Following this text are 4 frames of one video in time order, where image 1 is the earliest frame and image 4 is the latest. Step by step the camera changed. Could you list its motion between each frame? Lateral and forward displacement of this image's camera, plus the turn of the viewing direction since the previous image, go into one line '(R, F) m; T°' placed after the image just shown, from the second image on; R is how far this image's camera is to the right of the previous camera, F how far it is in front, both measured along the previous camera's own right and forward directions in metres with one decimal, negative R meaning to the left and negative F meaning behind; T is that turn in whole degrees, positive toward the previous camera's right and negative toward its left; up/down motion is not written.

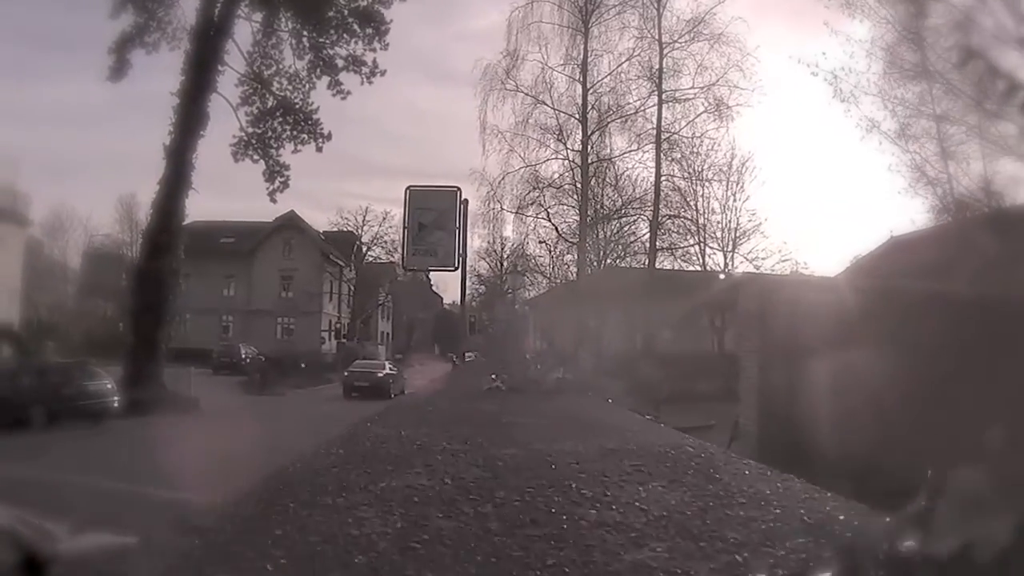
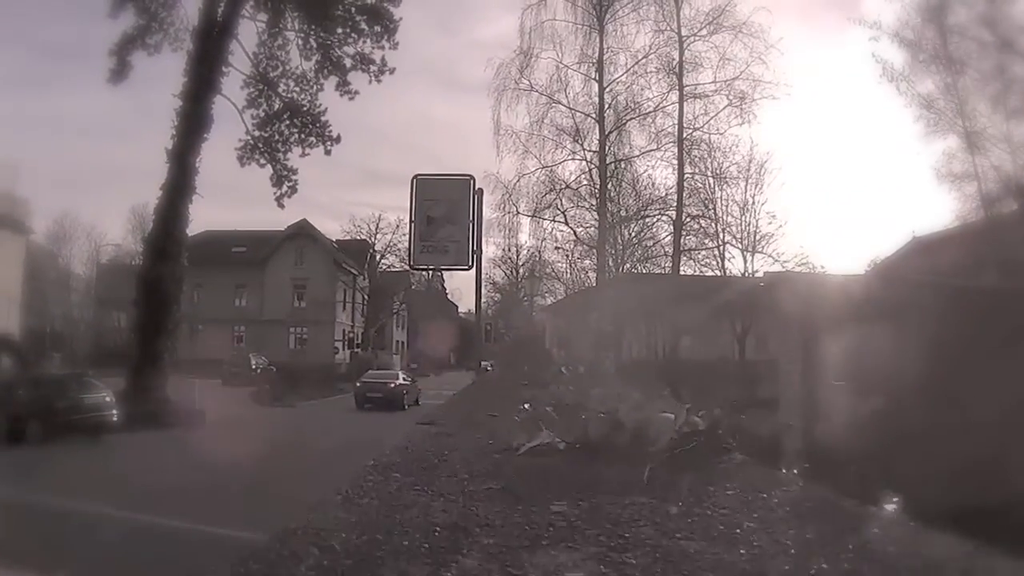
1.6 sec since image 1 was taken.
(-0.1, +1.1) m; -1°
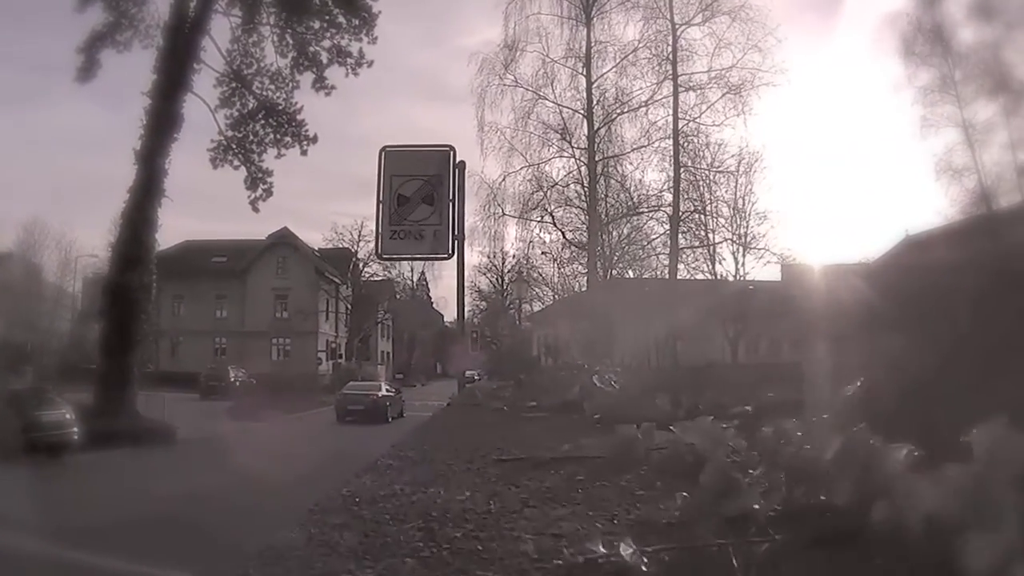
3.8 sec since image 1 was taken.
(0.0, +1.3) m; +1°
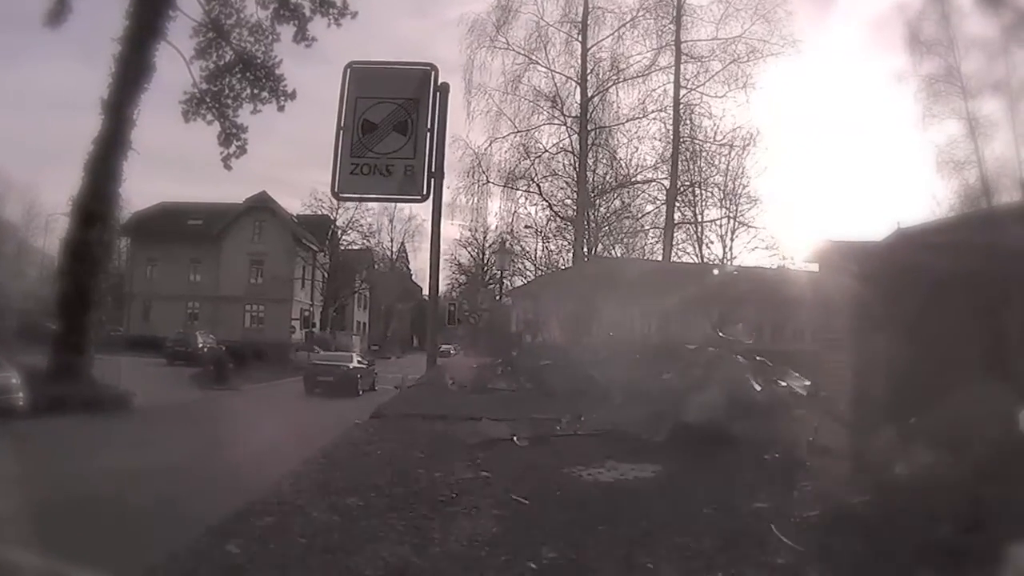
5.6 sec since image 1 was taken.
(0.0, +1.1) m; +1°
